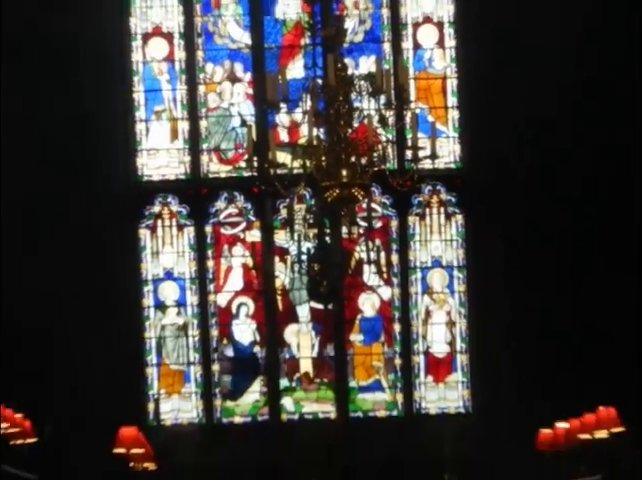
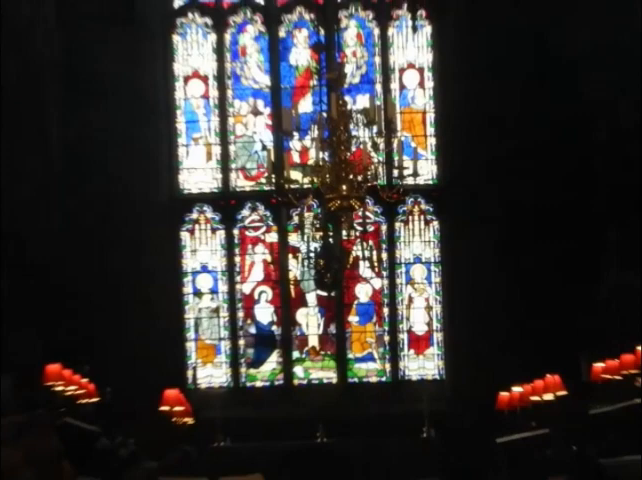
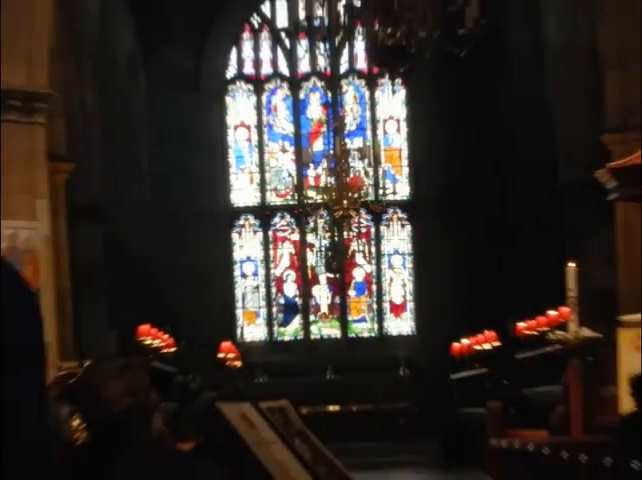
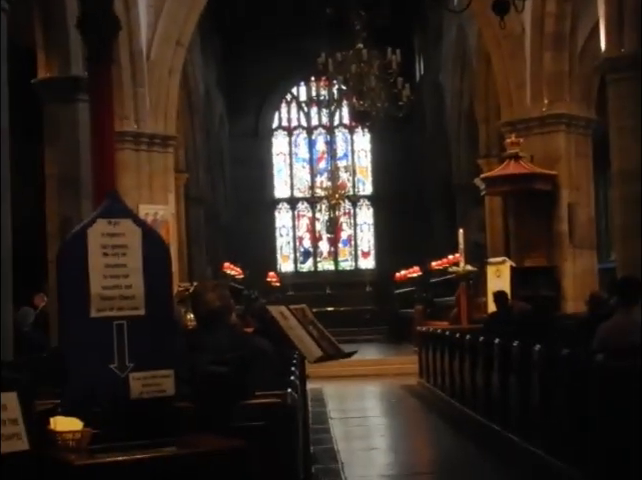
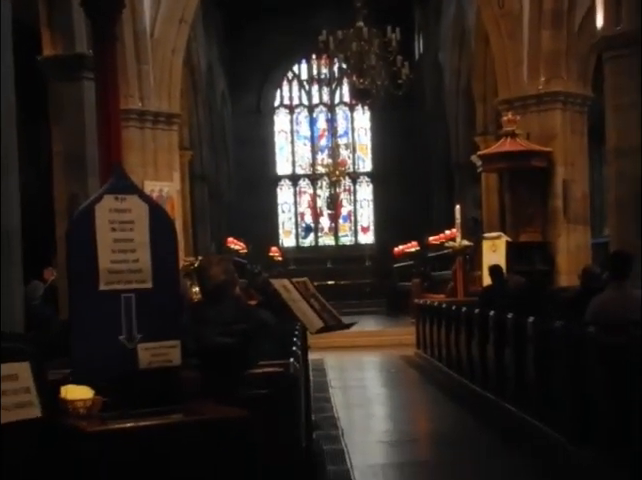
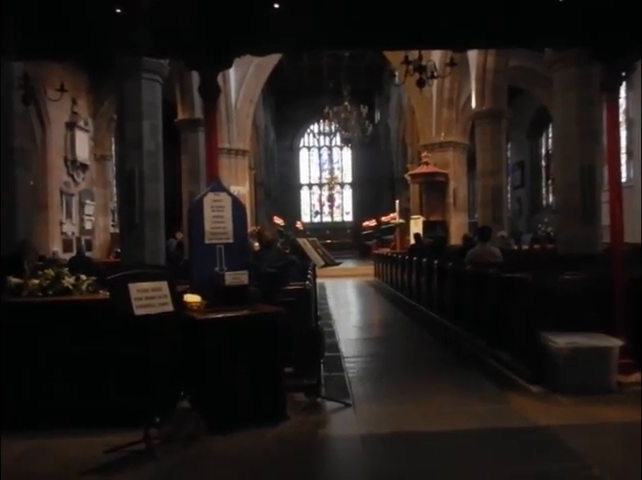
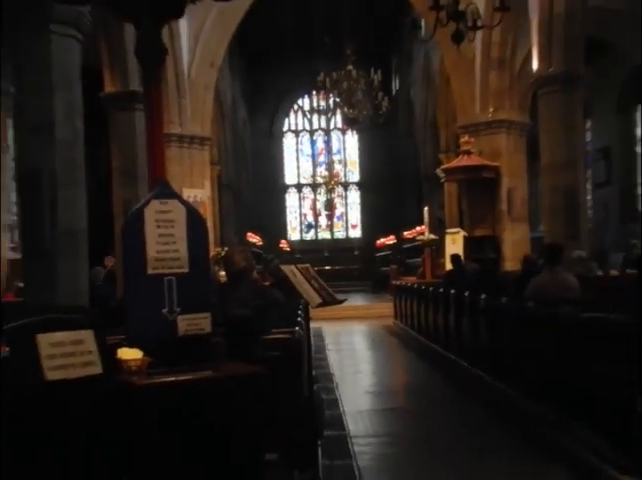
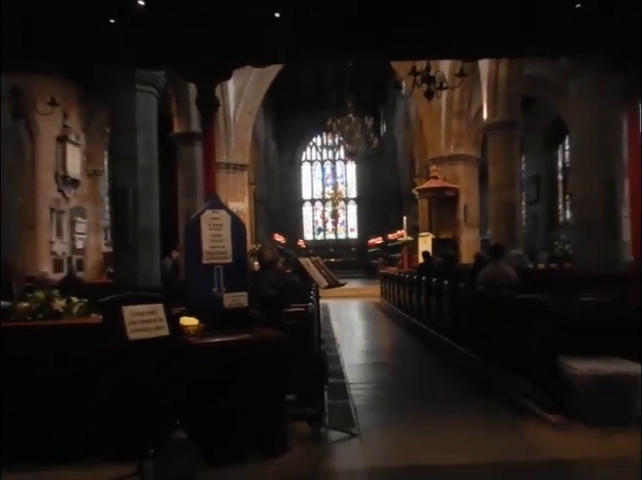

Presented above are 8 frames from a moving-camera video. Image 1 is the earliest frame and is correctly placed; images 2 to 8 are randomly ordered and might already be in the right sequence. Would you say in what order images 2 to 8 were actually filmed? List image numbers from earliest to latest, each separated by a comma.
2, 3, 4, 5, 7, 8, 6
